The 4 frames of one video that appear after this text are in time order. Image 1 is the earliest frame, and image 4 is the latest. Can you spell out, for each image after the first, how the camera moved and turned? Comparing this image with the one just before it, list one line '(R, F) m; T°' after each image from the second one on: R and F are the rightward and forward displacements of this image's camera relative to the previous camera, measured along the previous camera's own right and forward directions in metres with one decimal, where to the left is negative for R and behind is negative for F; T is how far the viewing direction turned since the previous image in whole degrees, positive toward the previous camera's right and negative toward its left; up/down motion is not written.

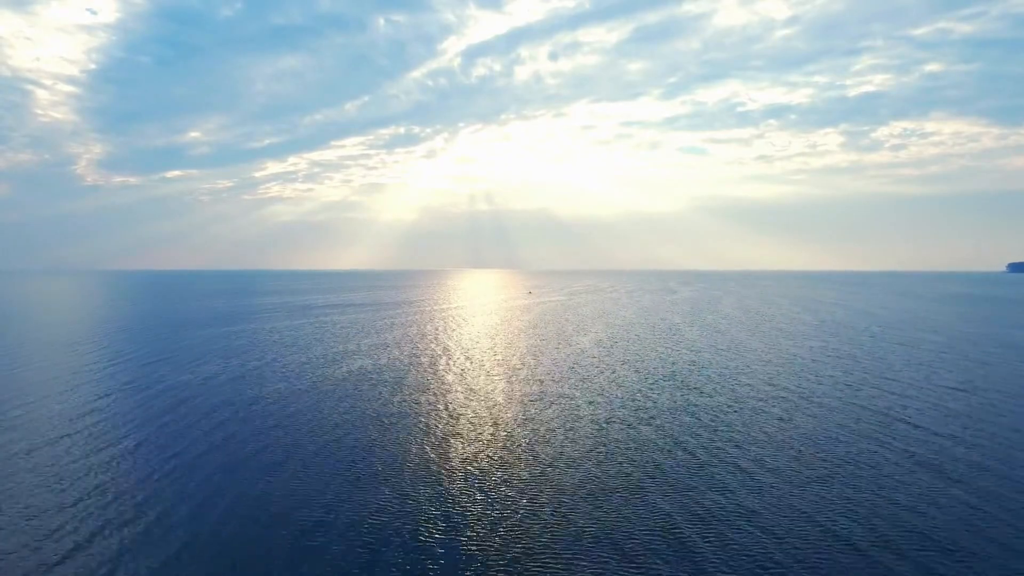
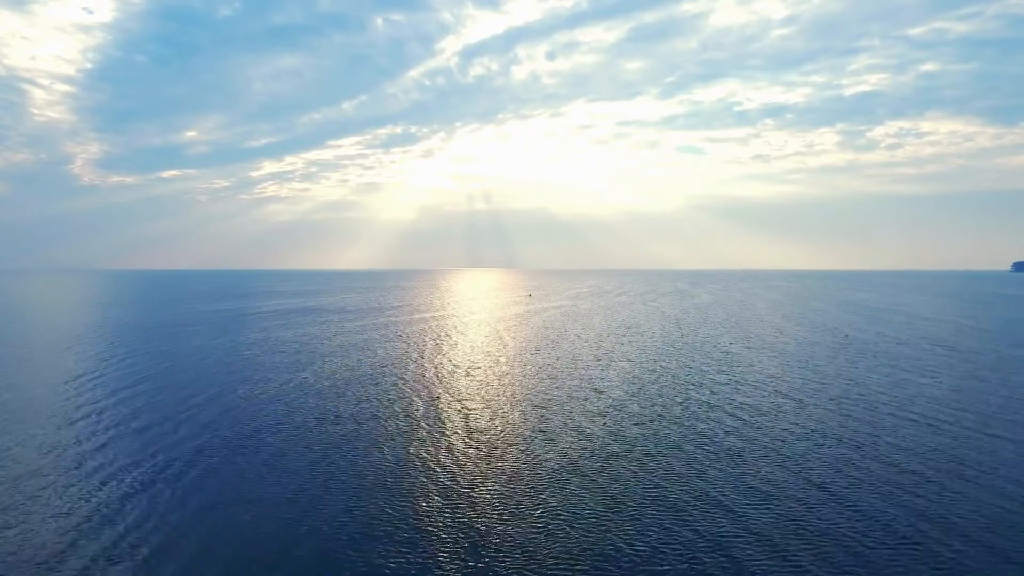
(-0.7, -0.3) m; 0°
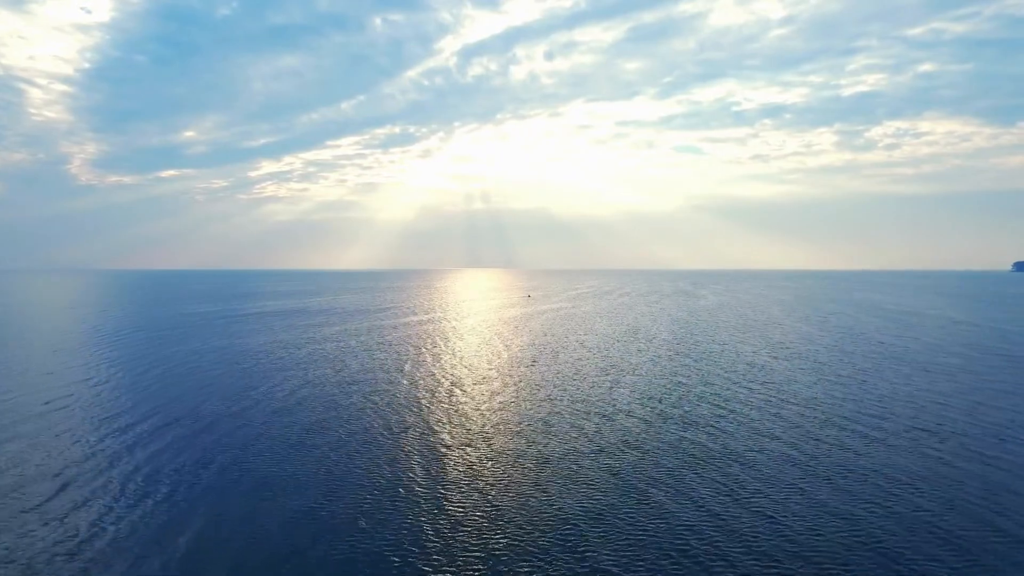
(-0.5, -0.4) m; 0°
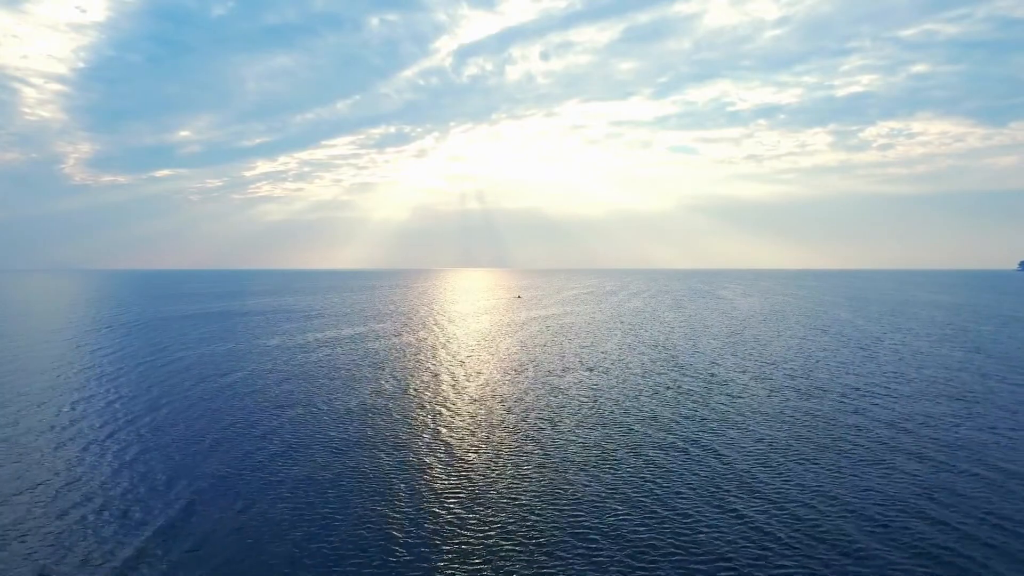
(+0.4, +1.0) m; 0°
